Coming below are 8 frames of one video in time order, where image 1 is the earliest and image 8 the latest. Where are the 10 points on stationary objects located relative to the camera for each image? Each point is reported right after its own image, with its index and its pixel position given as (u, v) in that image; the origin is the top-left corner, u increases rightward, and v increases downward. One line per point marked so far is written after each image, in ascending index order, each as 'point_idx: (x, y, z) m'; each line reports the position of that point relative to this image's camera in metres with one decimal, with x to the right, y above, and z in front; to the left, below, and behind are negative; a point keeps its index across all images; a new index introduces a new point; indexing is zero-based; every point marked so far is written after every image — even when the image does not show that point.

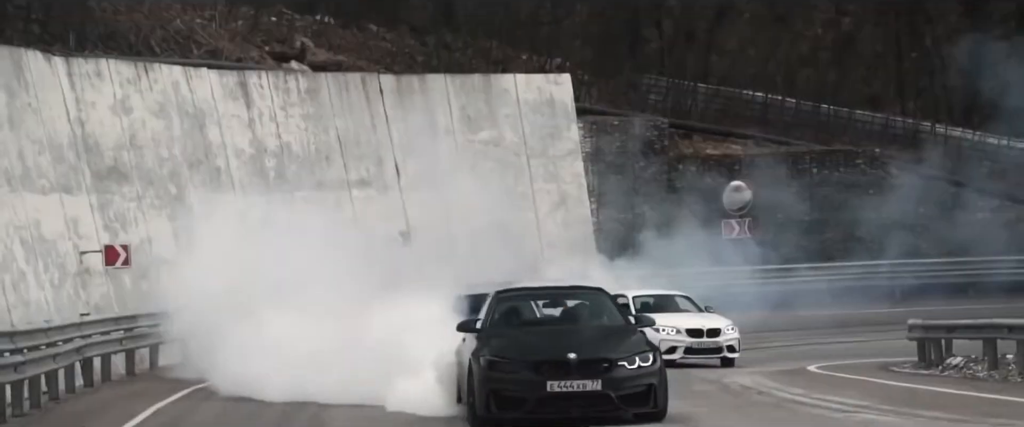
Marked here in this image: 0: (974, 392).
0: (+3.2, -1.2, +16.7) m
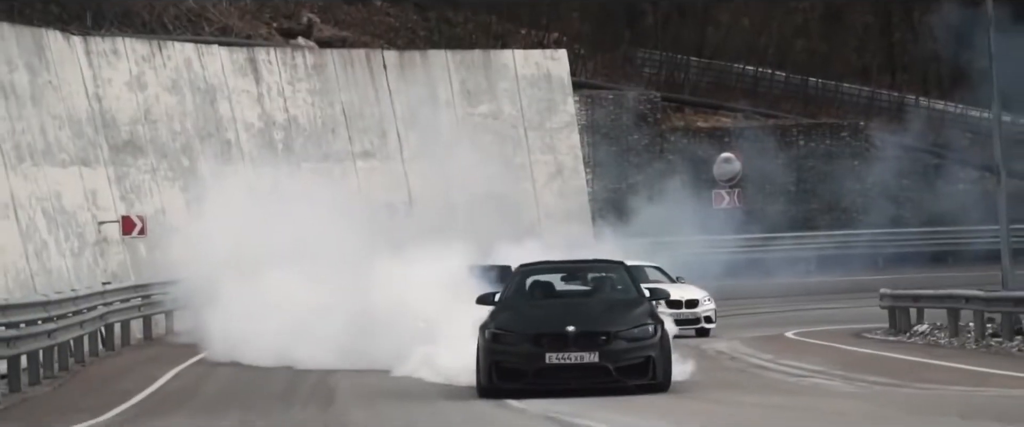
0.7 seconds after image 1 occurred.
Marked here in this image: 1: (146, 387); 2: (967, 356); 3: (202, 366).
0: (+3.1, -1.1, +18.2) m
1: (-2.6, -1.2, +17.0) m
2: (+3.7, -1.1, +19.3) m
3: (-2.6, -1.3, +19.5) m
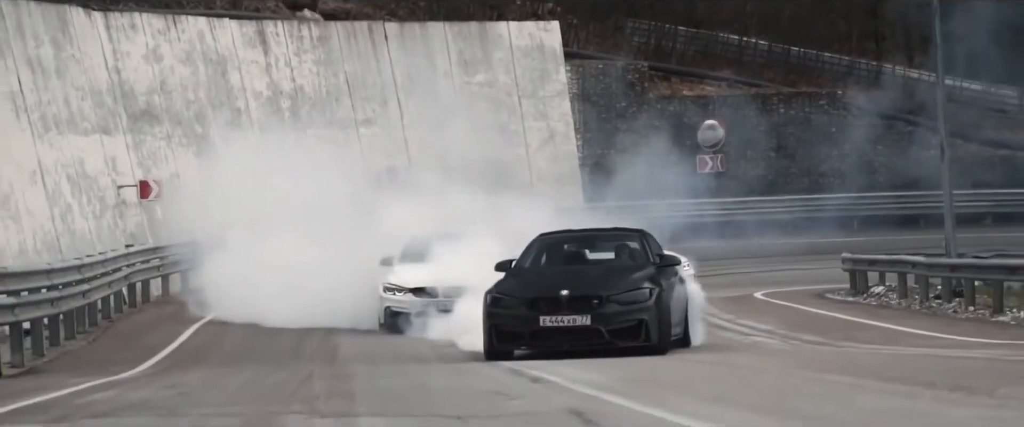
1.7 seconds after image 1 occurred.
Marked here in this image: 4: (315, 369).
0: (+3.0, -0.9, +20.4) m
1: (-2.7, -1.0, +19.2) m
2: (+3.5, -0.9, +21.5) m
3: (-2.7, -1.0, +21.7) m
4: (-1.1, -0.8, +13.1) m
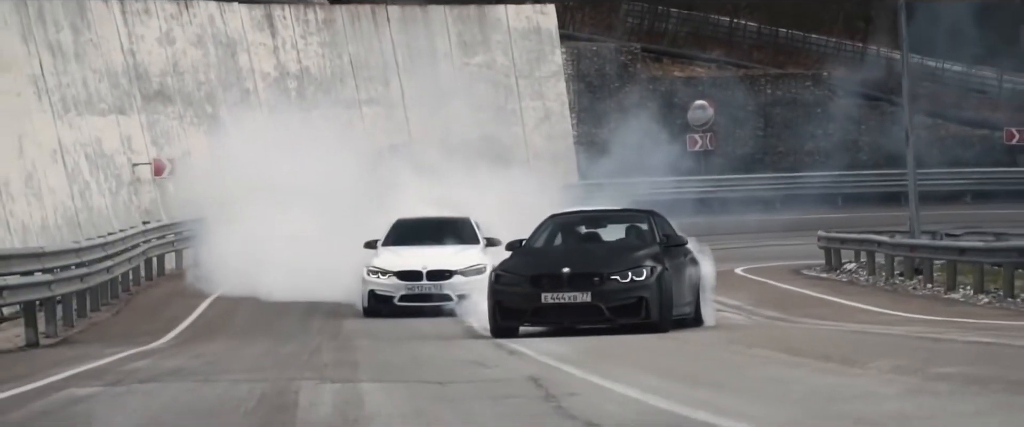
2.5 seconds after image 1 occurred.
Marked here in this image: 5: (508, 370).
0: (+2.9, -0.8, +22.1) m
1: (-2.8, -0.9, +20.9) m
2: (+3.4, -0.8, +23.2) m
3: (-2.8, -0.8, +23.4) m
4: (-1.2, -0.8, +14.8) m
5: (0.0, -0.6, +9.7) m
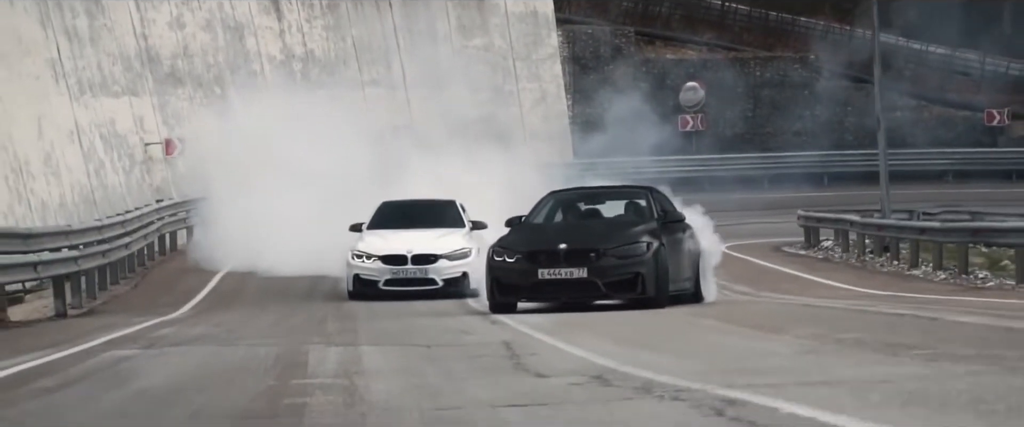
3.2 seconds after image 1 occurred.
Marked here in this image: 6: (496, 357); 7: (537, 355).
0: (+2.8, -0.6, +23.6) m
1: (-2.9, -0.7, +22.4) m
2: (+3.4, -0.6, +24.7) m
3: (-2.9, -0.6, +25.0) m
4: (-1.3, -0.7, +16.3) m
5: (-0.1, -0.6, +11.2) m
6: (-0.1, -0.5, +8.6) m
7: (+0.1, -0.5, +8.7) m
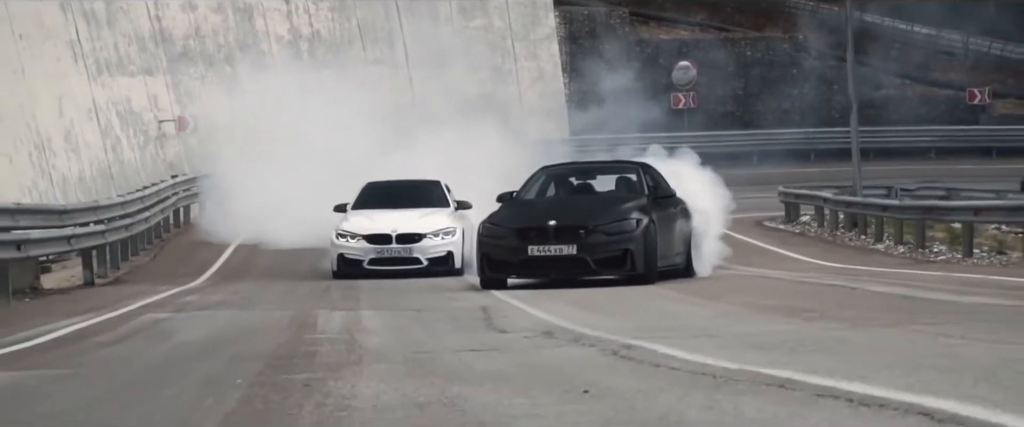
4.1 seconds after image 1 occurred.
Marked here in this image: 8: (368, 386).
0: (+2.8, -0.3, +25.4) m
1: (-3.0, -0.5, +24.2) m
2: (+3.3, -0.3, +26.5) m
3: (-3.0, -0.3, +26.7) m
4: (-1.4, -0.5, +18.1) m
5: (-0.2, -0.5, +13.0) m
6: (-0.2, -0.5, +10.4) m
7: (0.0, -0.4, +10.4) m
8: (-0.4, -0.5, +6.8) m
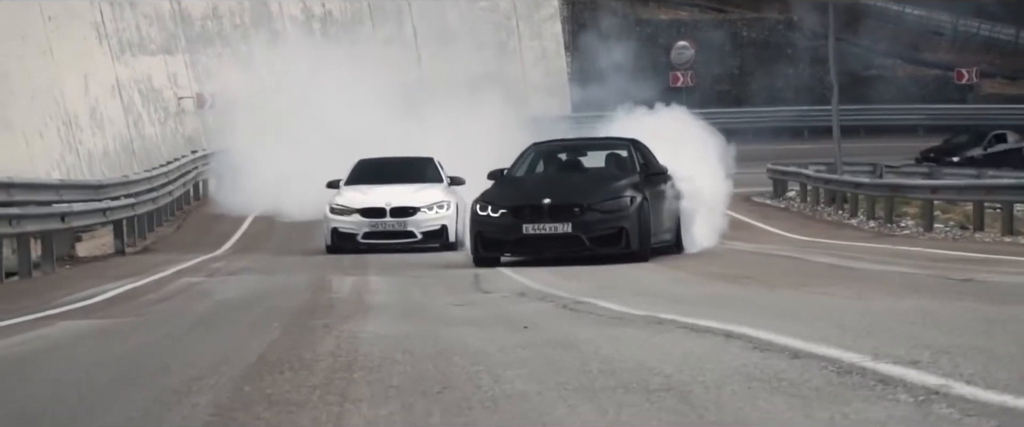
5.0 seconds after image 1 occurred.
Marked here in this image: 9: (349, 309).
0: (+2.8, -0.1, +27.1) m
1: (-3.0, -0.2, +26.0) m
2: (+3.3, 0.0, +28.2) m
3: (-3.0, 0.0, +28.5) m
4: (-1.4, -0.3, +19.9) m
5: (-0.3, -0.3, +14.8) m
6: (-0.2, -0.4, +12.2) m
7: (-0.1, -0.3, +12.2) m
8: (-0.5, -0.4, +8.6) m
9: (-0.7, -0.4, +9.8) m
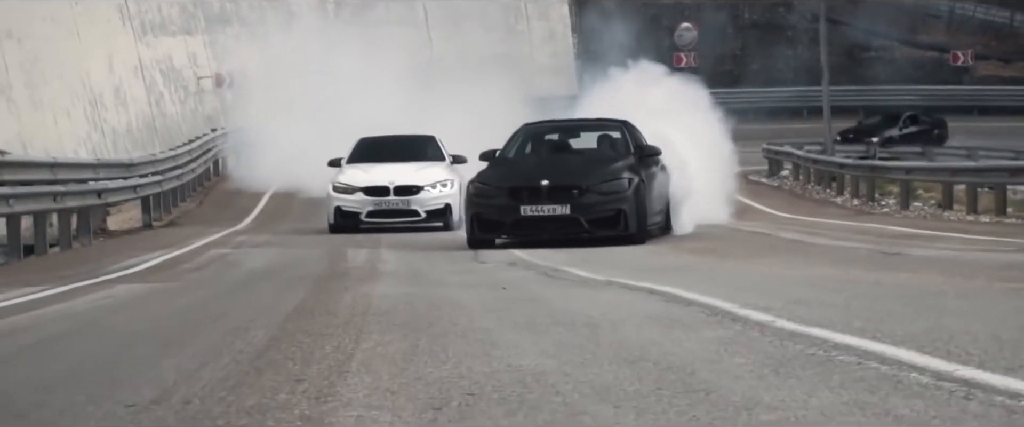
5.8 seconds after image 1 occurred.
0: (+2.8, +0.2, +28.6) m
1: (-2.9, +0.1, +27.5) m
2: (+3.3, +0.2, +29.7) m
3: (-2.9, +0.3, +30.0) m
4: (-1.4, -0.1, +21.4) m
5: (-0.3, -0.2, +16.3) m
6: (-0.3, -0.2, +13.7) m
7: (-0.1, -0.2, +13.7) m
8: (-0.5, -0.3, +10.1) m
9: (-0.7, -0.3, +11.3) m
